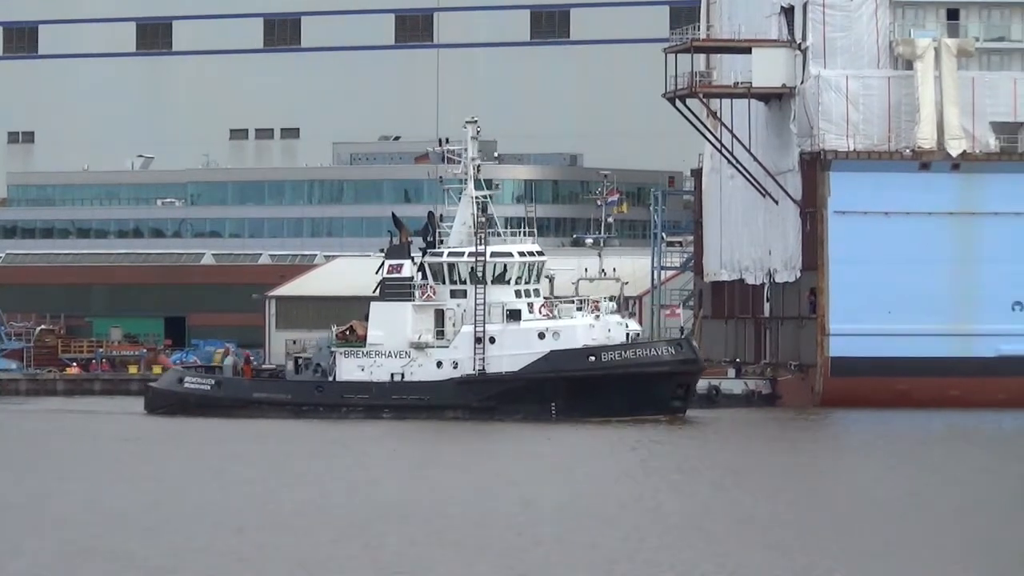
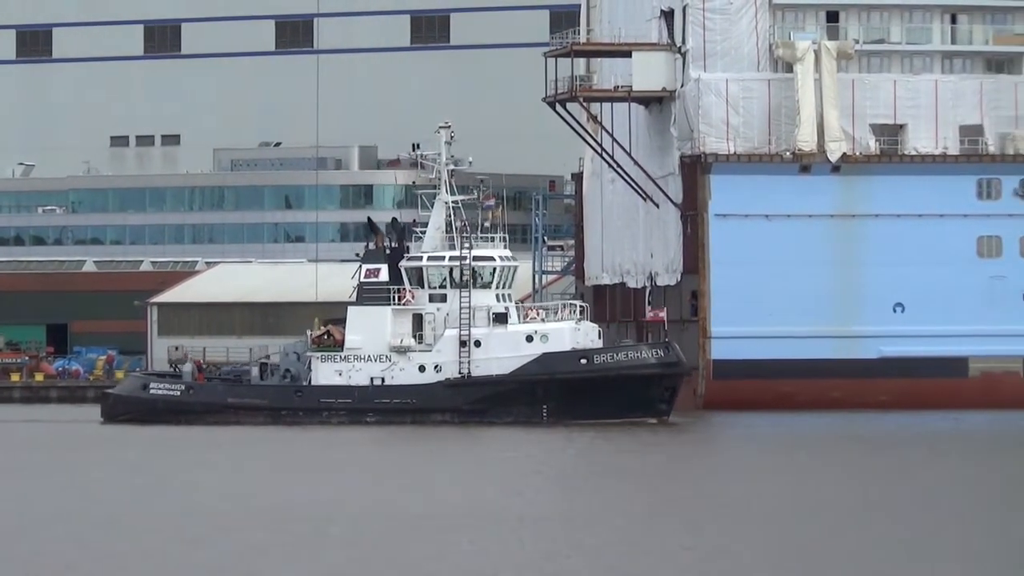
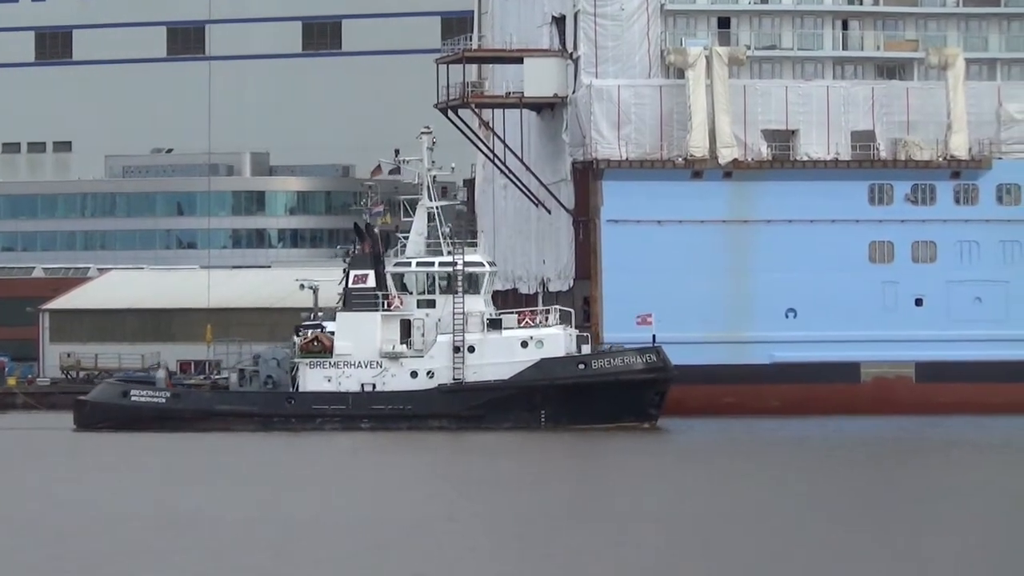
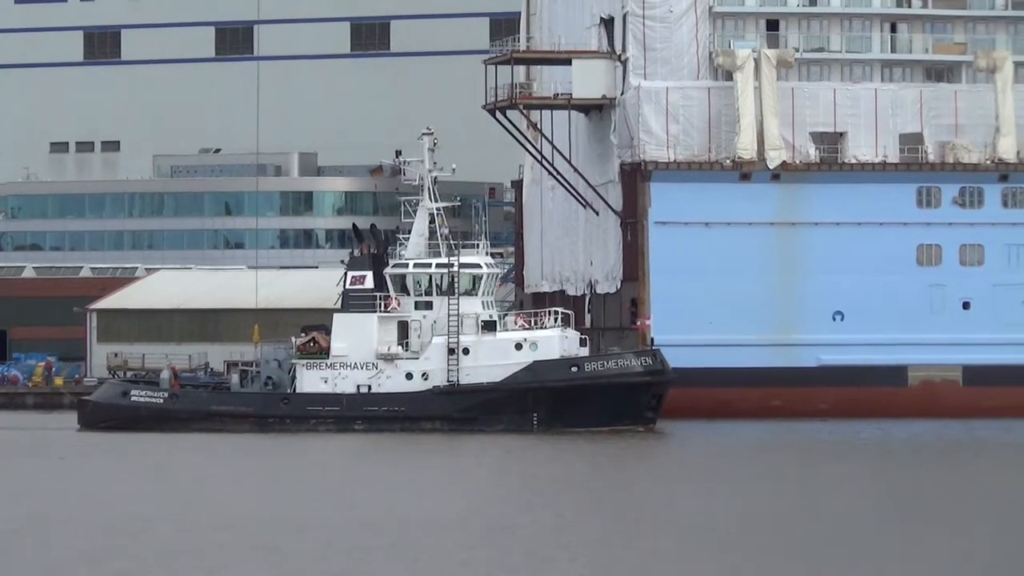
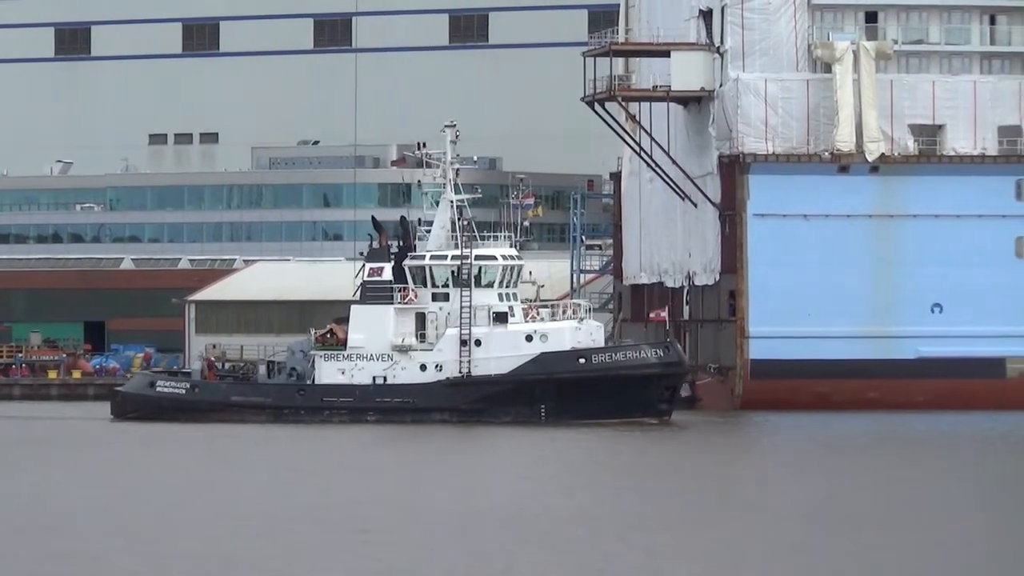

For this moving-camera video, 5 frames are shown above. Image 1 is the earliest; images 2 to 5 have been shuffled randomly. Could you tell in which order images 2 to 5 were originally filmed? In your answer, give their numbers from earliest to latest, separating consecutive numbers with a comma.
5, 2, 4, 3
